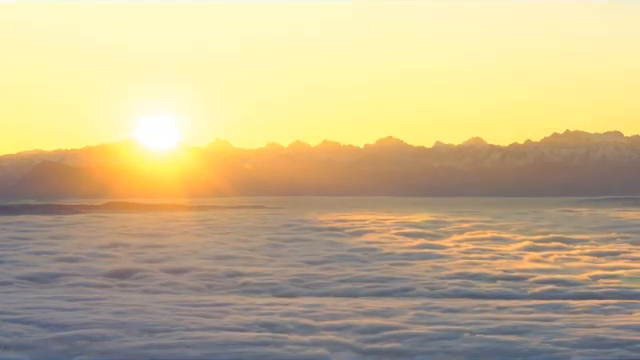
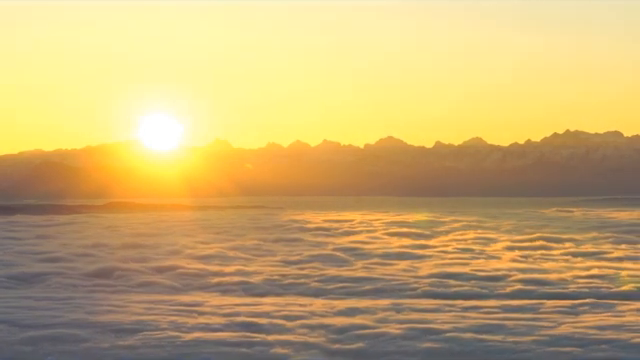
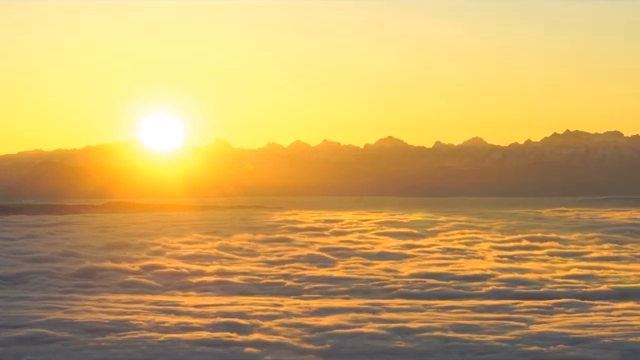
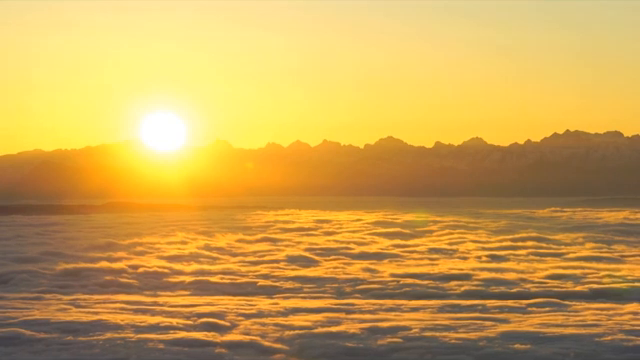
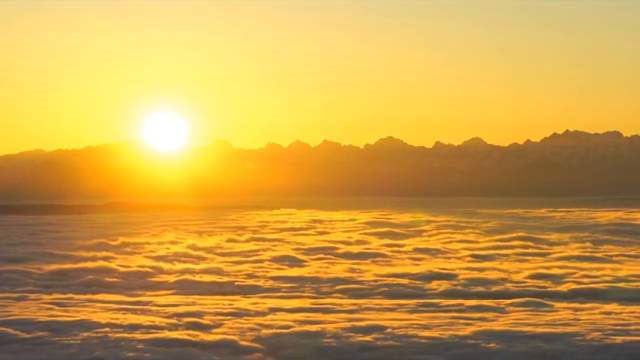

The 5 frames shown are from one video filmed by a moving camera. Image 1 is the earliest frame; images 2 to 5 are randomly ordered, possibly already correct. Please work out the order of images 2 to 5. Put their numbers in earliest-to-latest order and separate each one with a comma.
2, 3, 4, 5
